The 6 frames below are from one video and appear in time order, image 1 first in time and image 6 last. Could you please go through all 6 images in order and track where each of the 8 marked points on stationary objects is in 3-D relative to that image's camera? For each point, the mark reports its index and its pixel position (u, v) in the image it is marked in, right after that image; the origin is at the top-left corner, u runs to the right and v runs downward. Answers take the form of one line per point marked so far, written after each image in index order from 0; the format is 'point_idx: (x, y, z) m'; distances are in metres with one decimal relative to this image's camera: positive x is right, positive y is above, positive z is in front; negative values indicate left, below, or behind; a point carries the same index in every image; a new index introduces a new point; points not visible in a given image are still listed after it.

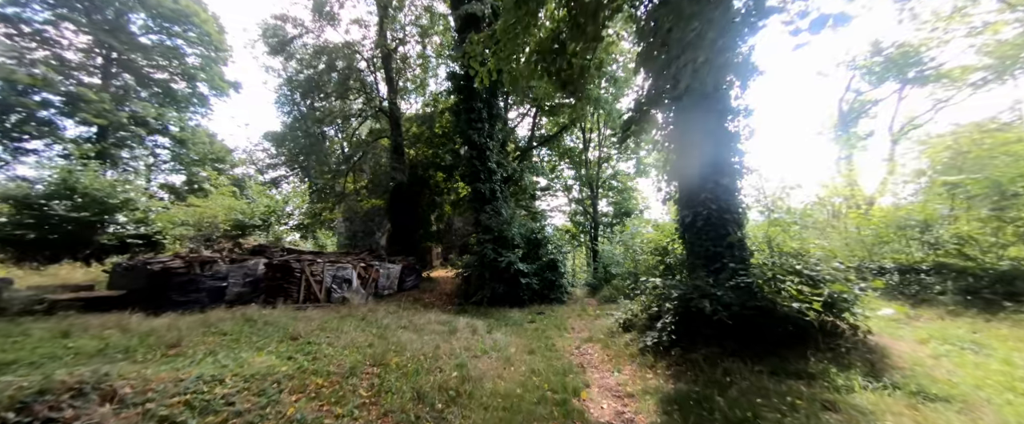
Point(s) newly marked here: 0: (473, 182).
0: (-1.3, +1.0, +10.9) m
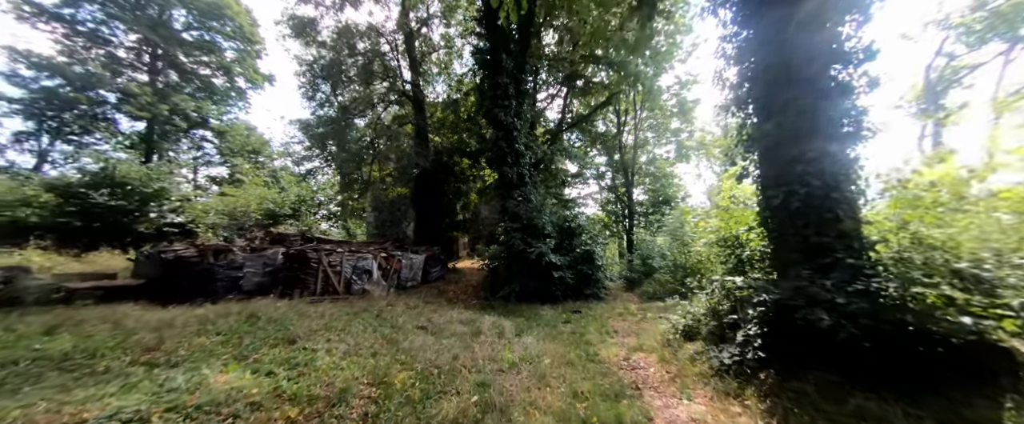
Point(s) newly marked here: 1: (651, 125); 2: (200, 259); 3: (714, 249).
0: (-0.4, +1.4, +10.0) m
1: (+7.1, +4.5, +16.8) m
2: (-6.5, -1.0, +6.7) m
3: (+3.8, -0.7, +5.9) m
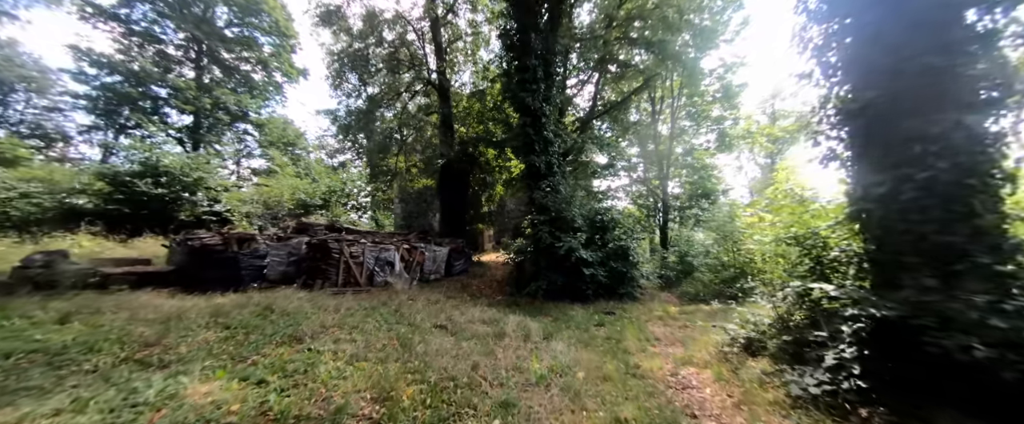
0: (+0.4, +1.7, +9.4) m
1: (+8.5, +4.8, +15.5) m
2: (-5.9, -0.7, +6.7) m
3: (+4.2, -0.6, +5.1) m
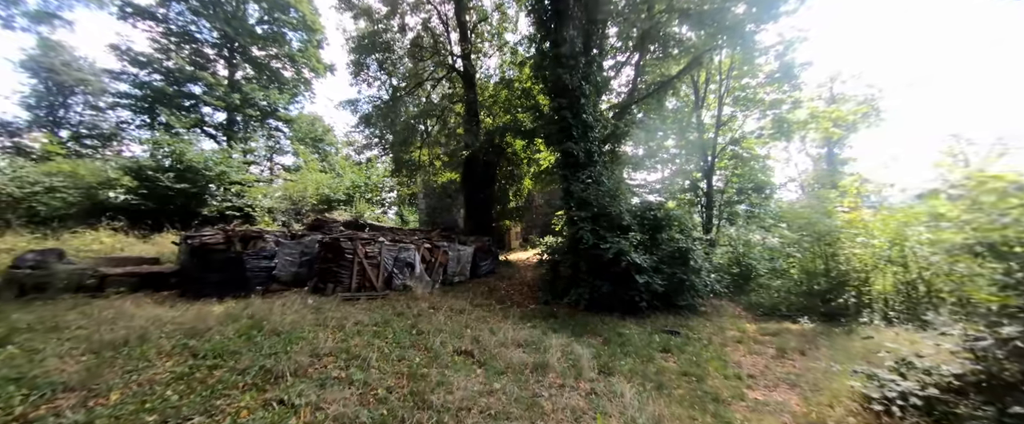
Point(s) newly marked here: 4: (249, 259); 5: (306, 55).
0: (+1.3, +1.8, +8.2) m
1: (+9.8, +5.0, +13.7) m
2: (-5.2, -0.6, +6.0) m
3: (+4.8, -0.5, +3.6) m
4: (-4.9, -0.9, +6.1) m
5: (-12.3, +9.4, +19.6) m
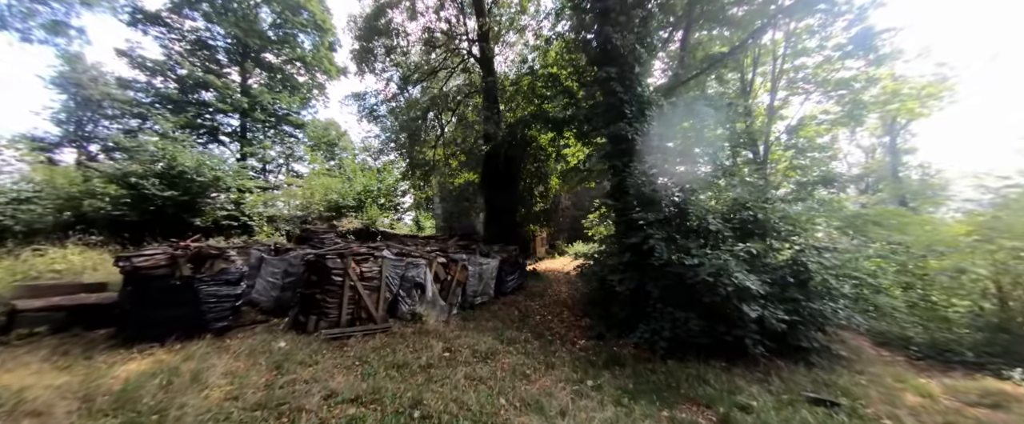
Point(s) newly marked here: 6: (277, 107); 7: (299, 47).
0: (+1.9, +1.8, +6.4) m
1: (+10.7, +5.0, +11.4) m
2: (-4.6, -0.8, +4.4) m
3: (+5.2, -0.5, +1.6) m
4: (-4.3, -1.0, +4.5) m
5: (-11.2, +9.0, +18.5) m
6: (-12.6, +5.6, +17.5) m
7: (-11.6, +9.0, +17.6) m
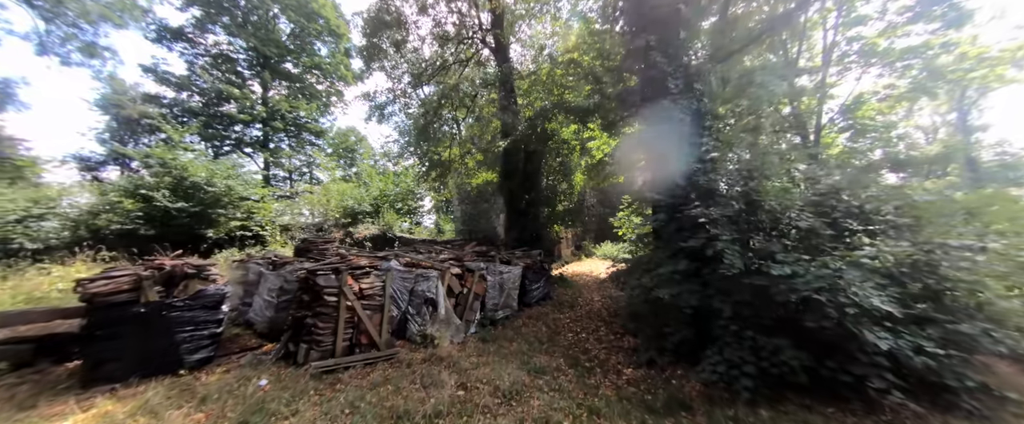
0: (+2.3, +1.8, +5.3) m
1: (+11.2, +5.4, +9.7) m
2: (-4.3, -1.0, +3.8) m
3: (+5.3, -0.3, +0.3) m
4: (-4.0, -1.2, +3.9) m
5: (-10.2, +8.6, +18.3) m
6: (-11.6, +5.2, +17.3) m
7: (-10.8, +8.6, +17.4) m
